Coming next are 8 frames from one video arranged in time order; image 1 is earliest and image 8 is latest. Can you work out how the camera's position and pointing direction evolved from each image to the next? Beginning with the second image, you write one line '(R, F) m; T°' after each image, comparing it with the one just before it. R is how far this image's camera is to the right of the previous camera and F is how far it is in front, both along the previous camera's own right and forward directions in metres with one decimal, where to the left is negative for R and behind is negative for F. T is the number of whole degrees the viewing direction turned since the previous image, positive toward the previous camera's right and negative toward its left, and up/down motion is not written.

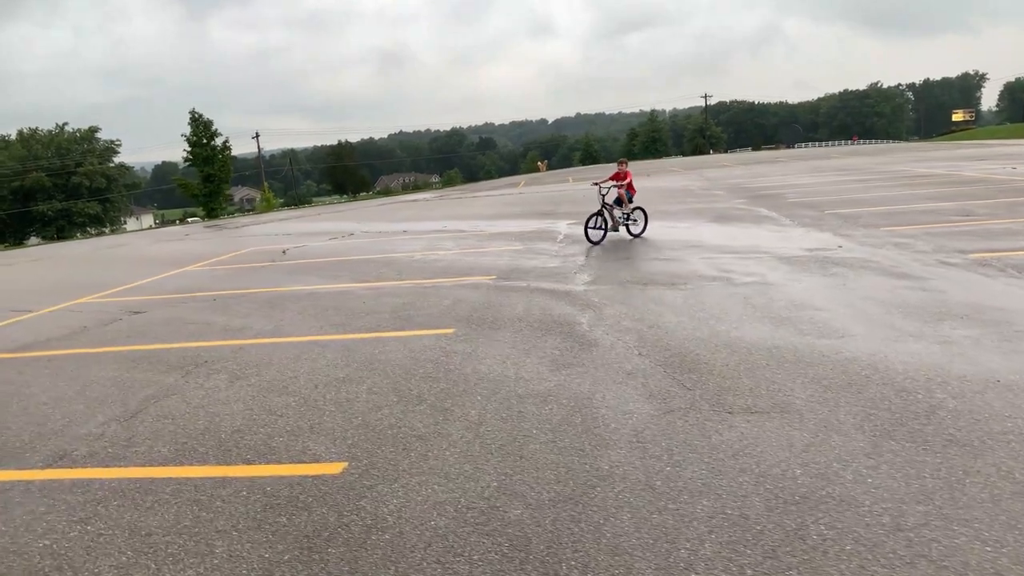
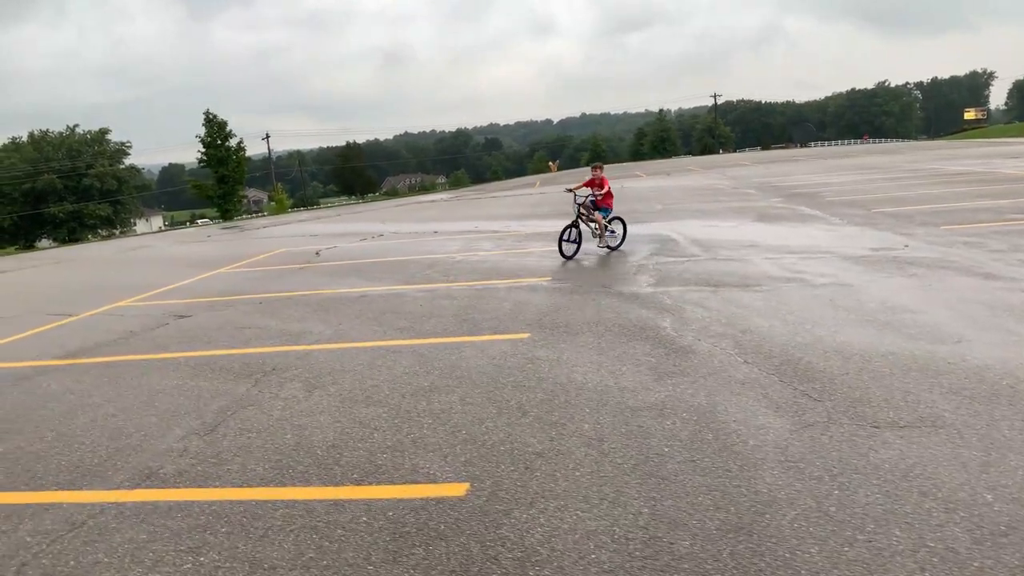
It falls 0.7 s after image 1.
(-0.6, +0.3) m; 0°
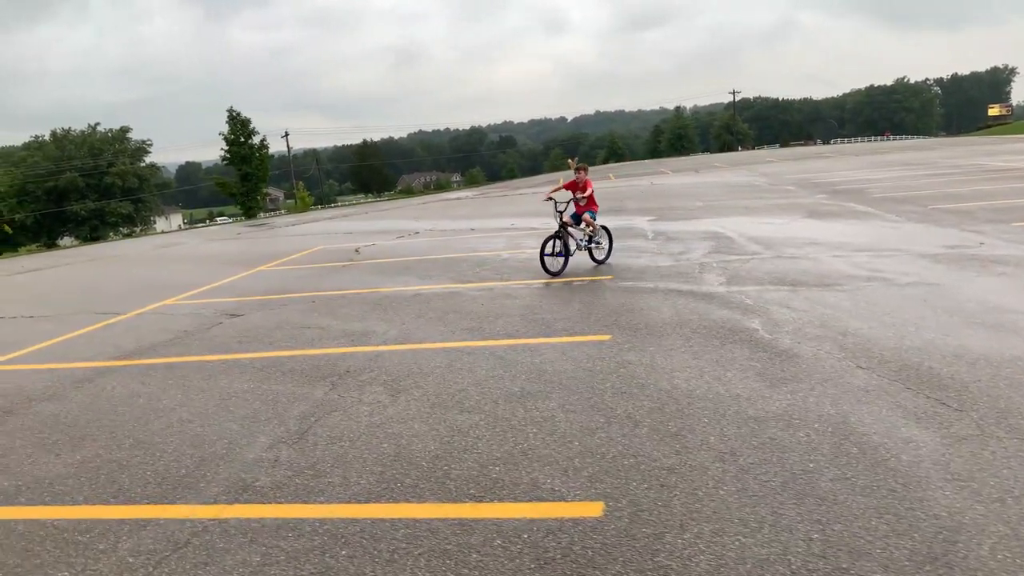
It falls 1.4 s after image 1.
(-0.5, +0.3) m; -1°
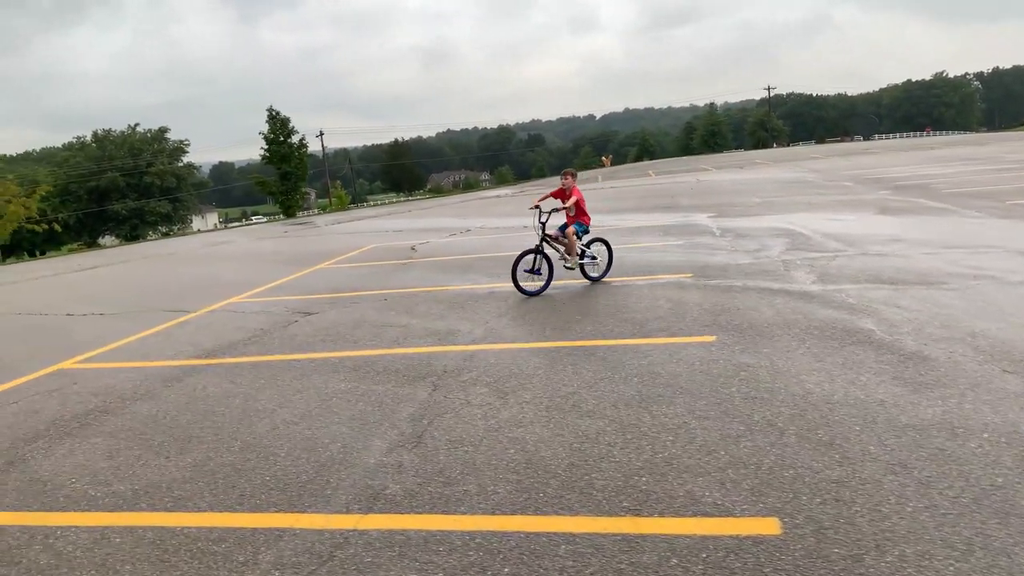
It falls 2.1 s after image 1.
(-0.6, +0.2) m; -2°
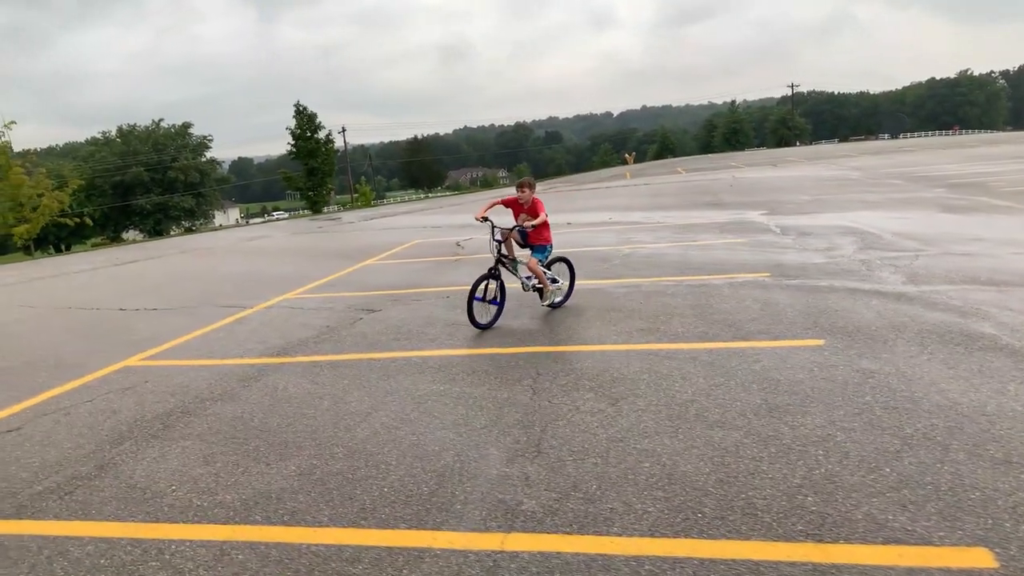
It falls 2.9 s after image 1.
(-0.6, +0.3) m; -1°
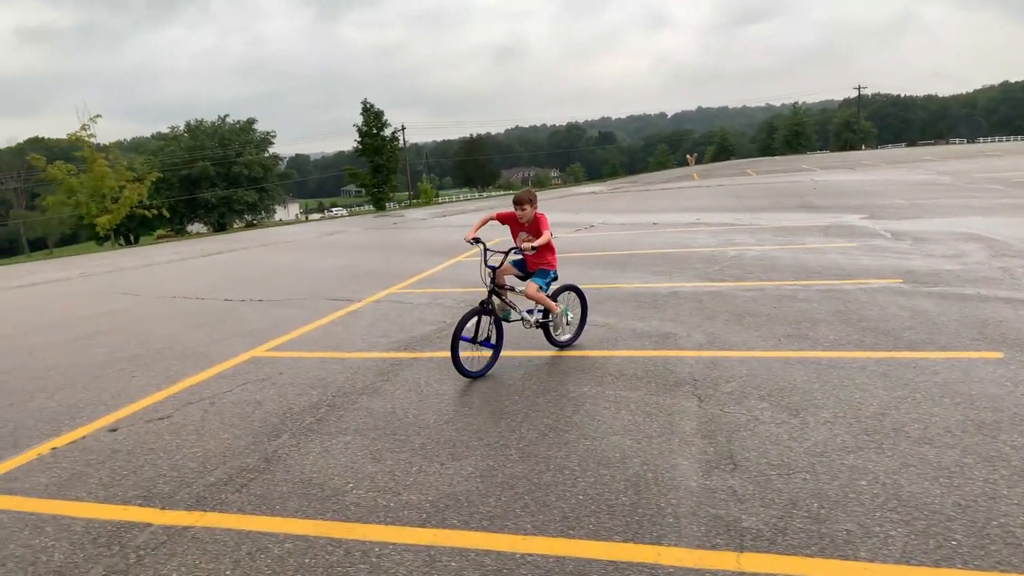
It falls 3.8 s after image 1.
(-0.7, +0.2) m; -4°
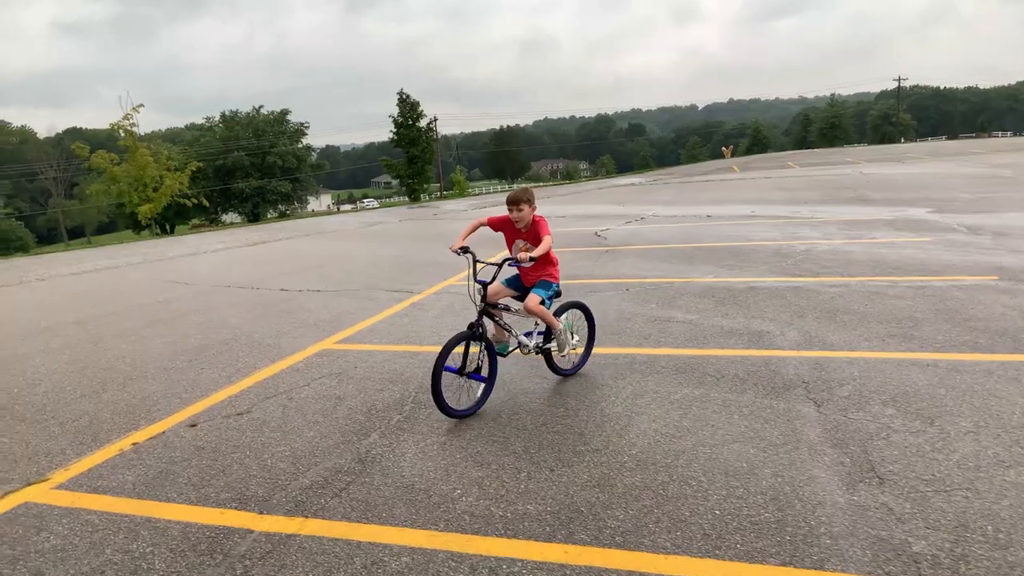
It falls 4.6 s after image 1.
(-0.4, +0.3) m; -2°
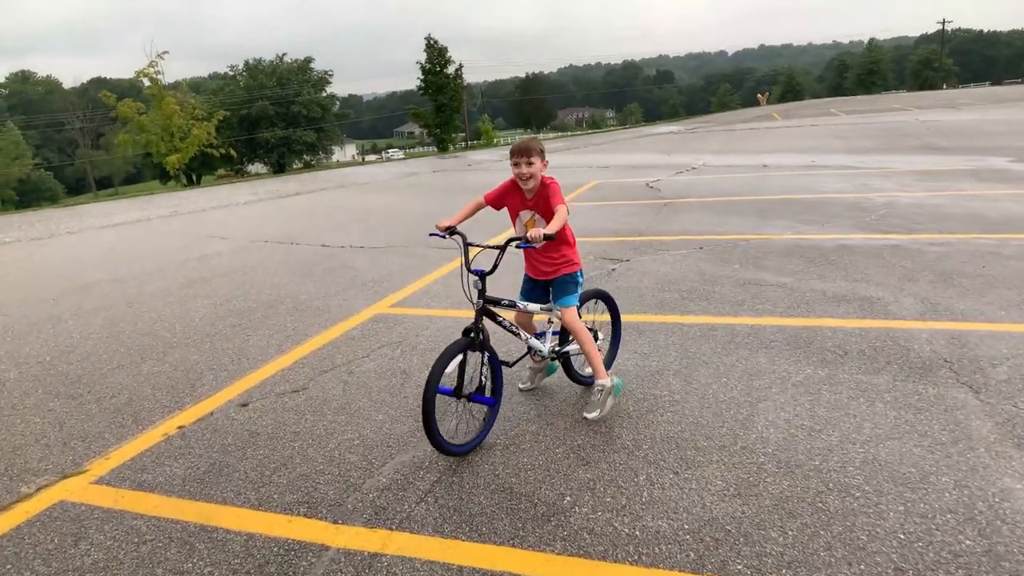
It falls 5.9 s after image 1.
(-0.4, +0.6) m; -2°
